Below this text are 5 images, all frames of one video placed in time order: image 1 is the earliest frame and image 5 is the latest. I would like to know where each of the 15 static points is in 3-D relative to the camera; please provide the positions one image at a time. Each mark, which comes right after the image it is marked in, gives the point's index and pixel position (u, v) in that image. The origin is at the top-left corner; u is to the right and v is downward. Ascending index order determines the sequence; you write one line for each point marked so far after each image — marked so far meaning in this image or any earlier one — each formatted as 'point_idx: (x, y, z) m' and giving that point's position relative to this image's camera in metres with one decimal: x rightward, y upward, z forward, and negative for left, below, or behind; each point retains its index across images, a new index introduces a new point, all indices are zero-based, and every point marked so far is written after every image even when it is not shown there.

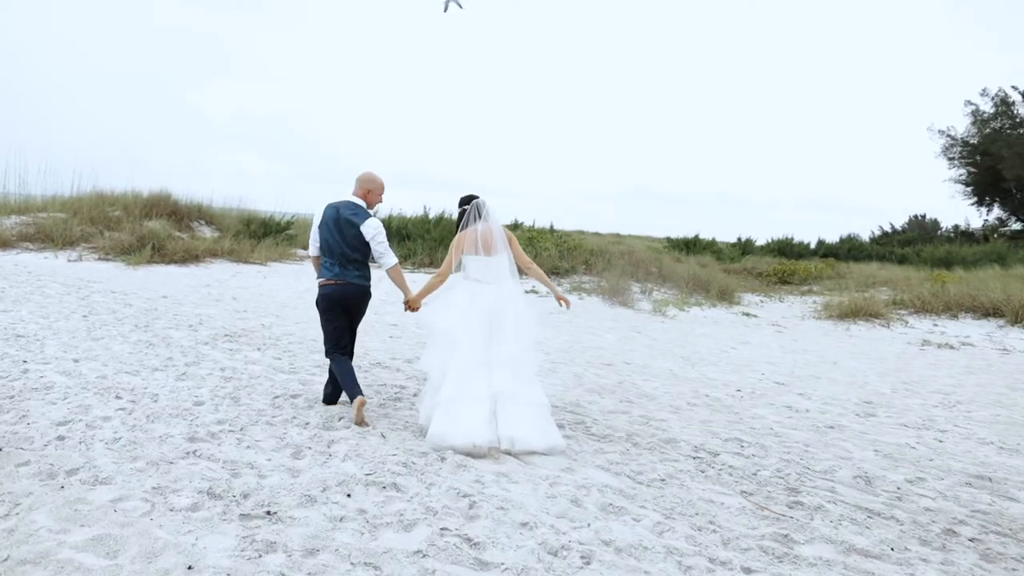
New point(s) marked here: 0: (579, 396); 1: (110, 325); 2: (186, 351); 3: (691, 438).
0: (+0.6, -0.9, +5.9) m
1: (-4.3, -0.4, +7.5) m
2: (-3.0, -0.6, +6.5) m
3: (+1.2, -1.0, +4.9) m
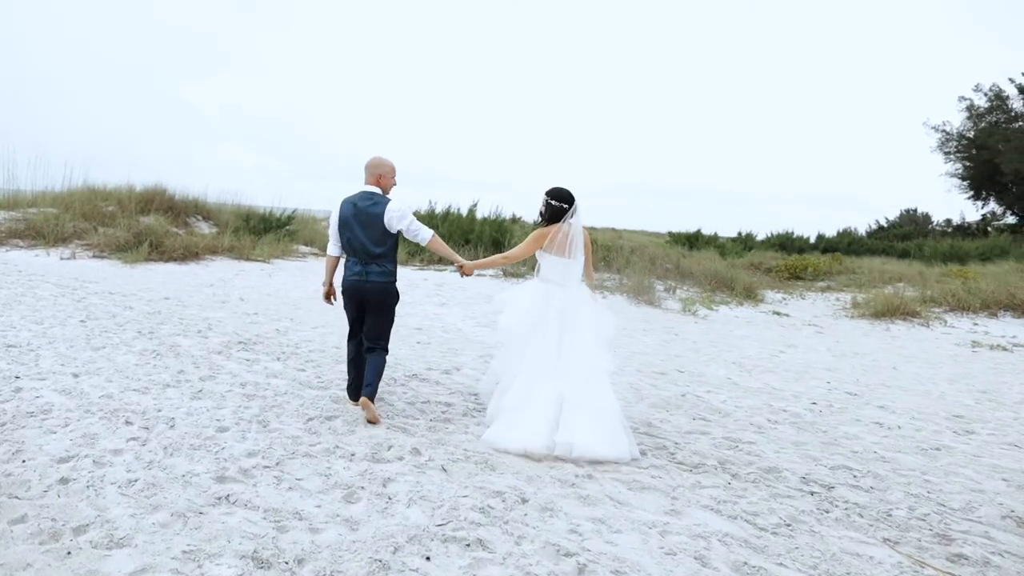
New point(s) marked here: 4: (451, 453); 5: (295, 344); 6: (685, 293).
0: (+1.0, -0.9, +5.3) m
1: (-3.9, -0.4, +6.8) m
2: (-2.6, -0.6, +5.8) m
3: (+1.7, -1.1, +4.2) m
4: (-0.4, -1.0, +4.1) m
5: (-2.1, -0.6, +6.9) m
6: (+3.4, -0.1, +13.9) m
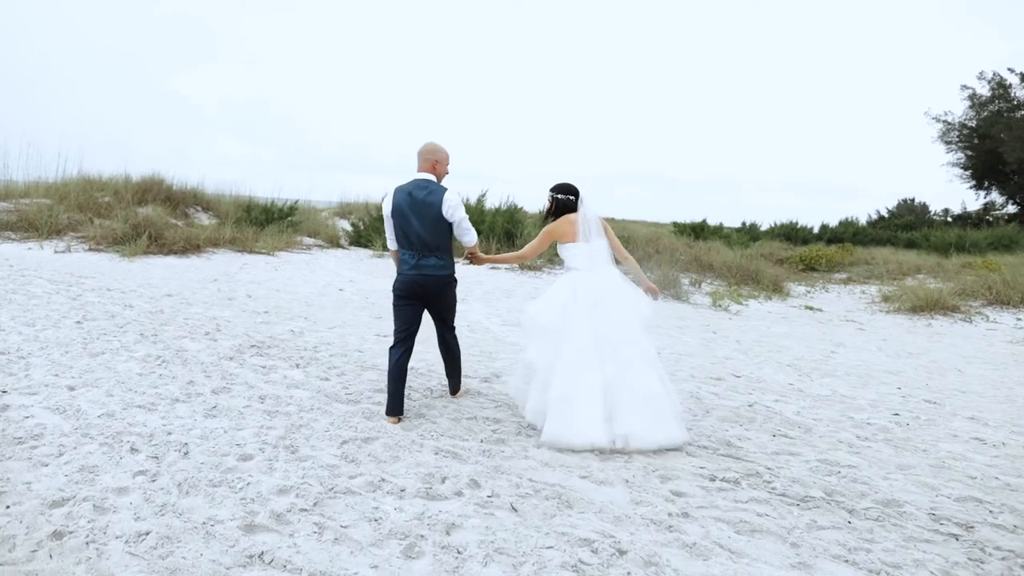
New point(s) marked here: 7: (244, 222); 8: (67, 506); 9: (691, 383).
0: (+1.4, -0.9, +4.6) m
1: (-3.5, -0.4, +6.1) m
2: (-2.2, -0.6, +5.2) m
3: (+2.1, -1.1, +3.6) m
4: (0.0, -1.0, +3.5) m
5: (-1.8, -0.5, +6.3) m
6: (+3.7, 0.0, +13.3) m
7: (-5.8, +1.4, +15.2) m
8: (-1.8, -0.9, +2.8) m
9: (+1.5, -0.8, +5.9) m
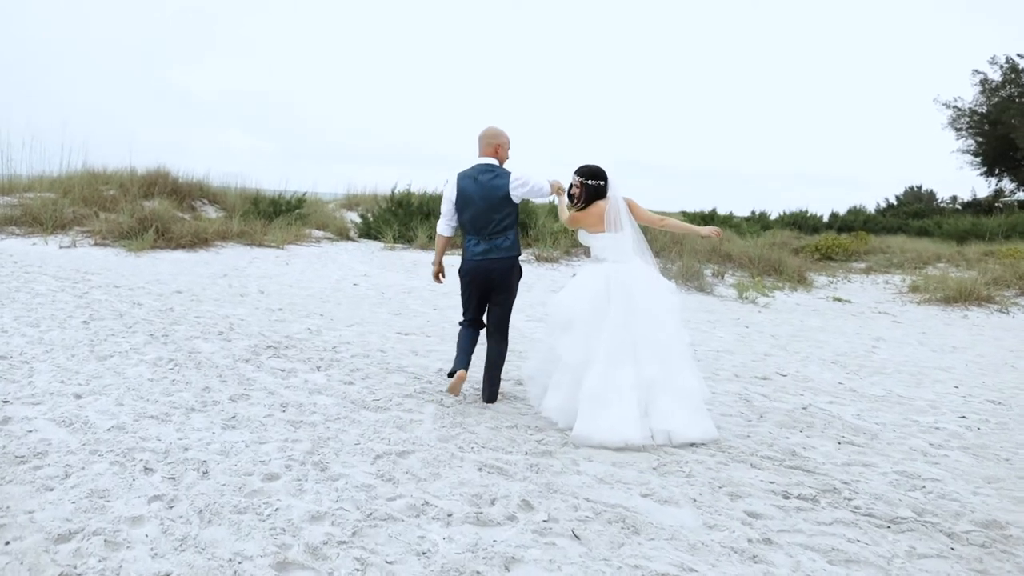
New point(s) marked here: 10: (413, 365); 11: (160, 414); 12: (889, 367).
0: (+1.6, -0.9, +4.3) m
1: (-3.3, -0.4, +5.8) m
2: (-2.0, -0.6, +4.8) m
3: (+2.3, -1.1, +3.2) m
4: (+0.3, -1.0, +3.1) m
5: (-1.5, -0.5, +5.9) m
6: (+4.1, +0.2, +12.9) m
7: (-5.5, +1.6, +14.8) m
8: (-1.6, -0.9, +2.5) m
9: (+1.8, -0.8, +5.6) m
10: (-0.8, -0.6, +5.5) m
11: (-2.0, -0.7, +3.9) m
12: (+3.6, -0.7, +6.6) m
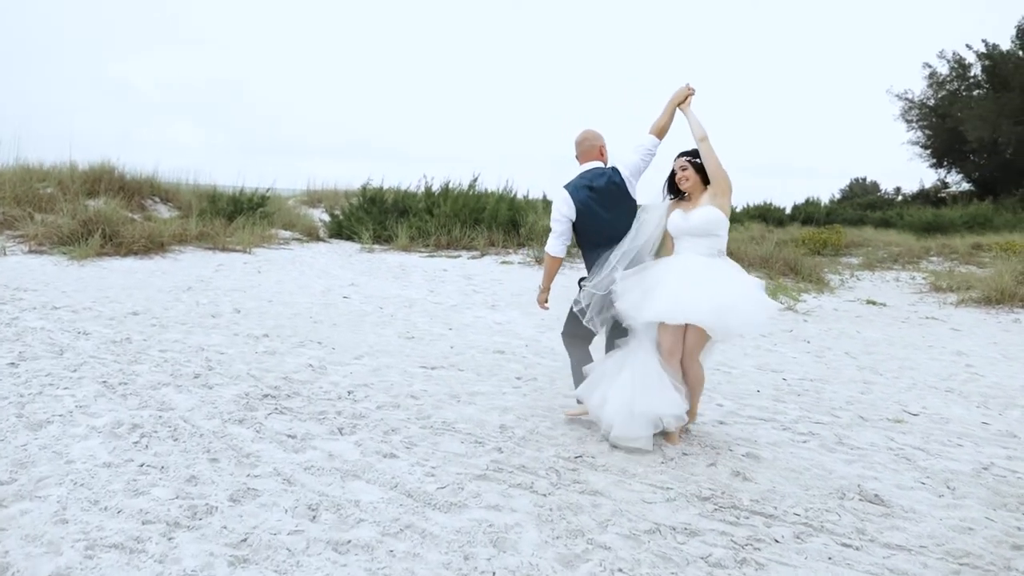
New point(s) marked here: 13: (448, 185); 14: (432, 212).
0: (+2.2, -1.1, +3.1) m
1: (-2.8, -0.6, +4.3) m
2: (-1.5, -0.8, +3.4) m
3: (+2.9, -1.2, +2.1) m
4: (+0.9, -1.1, +1.8) m
5: (-1.0, -0.7, +4.5) m
6: (+4.1, +0.1, +11.8) m
7: (-5.6, +1.4, +13.1) m
8: (-0.9, -1.1, +1.1) m
9: (+2.3, -0.9, +4.4) m
10: (-0.3, -0.8, +4.2) m
11: (-1.4, -0.9, +2.5) m
12: (+4.0, -0.8, +5.5) m
13: (-1.4, +2.3, +15.4) m
14: (-1.6, +1.6, +14.5) m
